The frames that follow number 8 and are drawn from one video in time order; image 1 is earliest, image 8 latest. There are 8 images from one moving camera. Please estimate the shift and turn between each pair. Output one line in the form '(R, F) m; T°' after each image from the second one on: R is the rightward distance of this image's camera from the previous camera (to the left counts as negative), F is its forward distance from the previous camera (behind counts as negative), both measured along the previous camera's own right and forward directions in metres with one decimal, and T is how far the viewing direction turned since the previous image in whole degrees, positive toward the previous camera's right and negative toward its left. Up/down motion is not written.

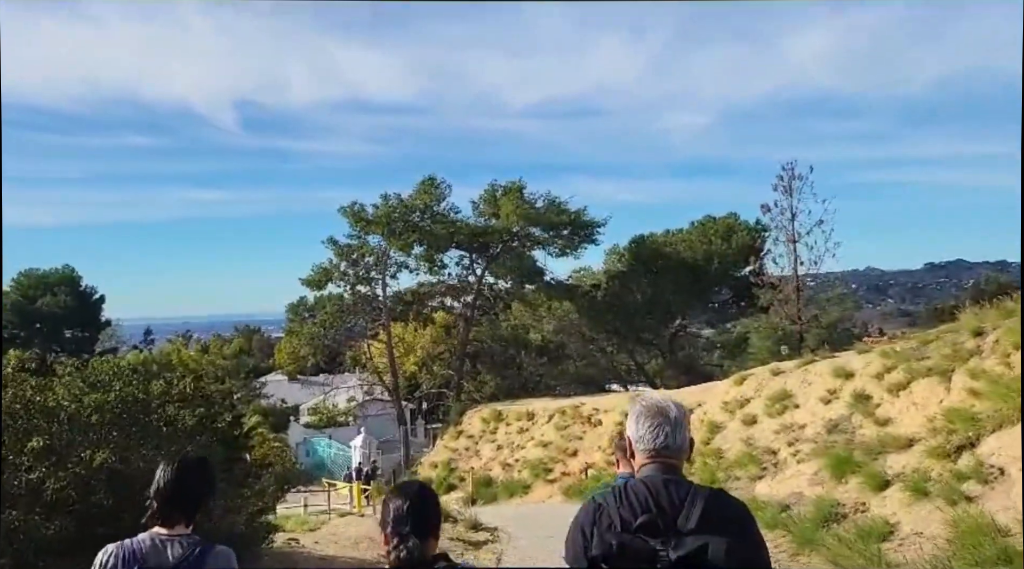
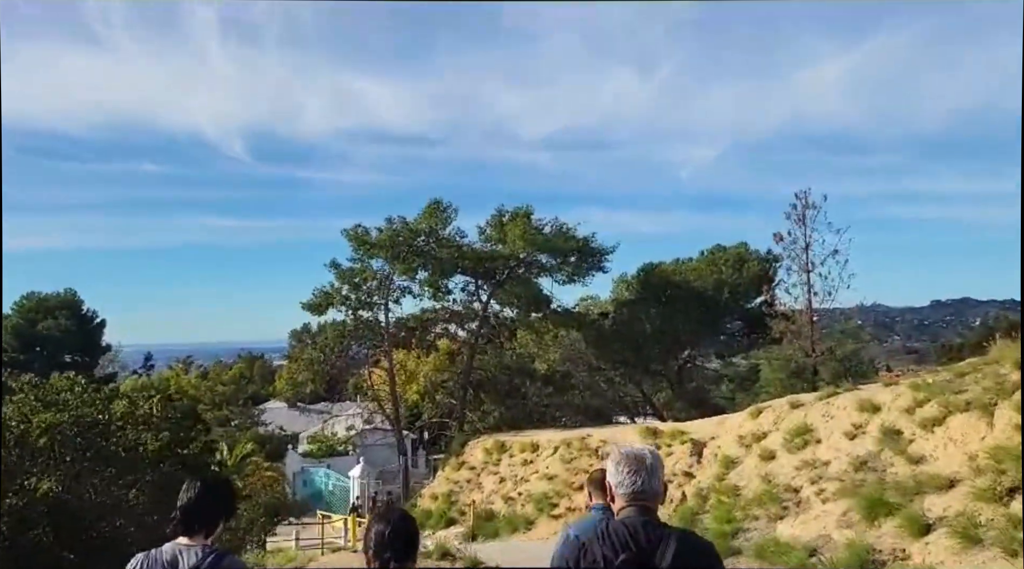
(0.0, +0.5) m; 0°
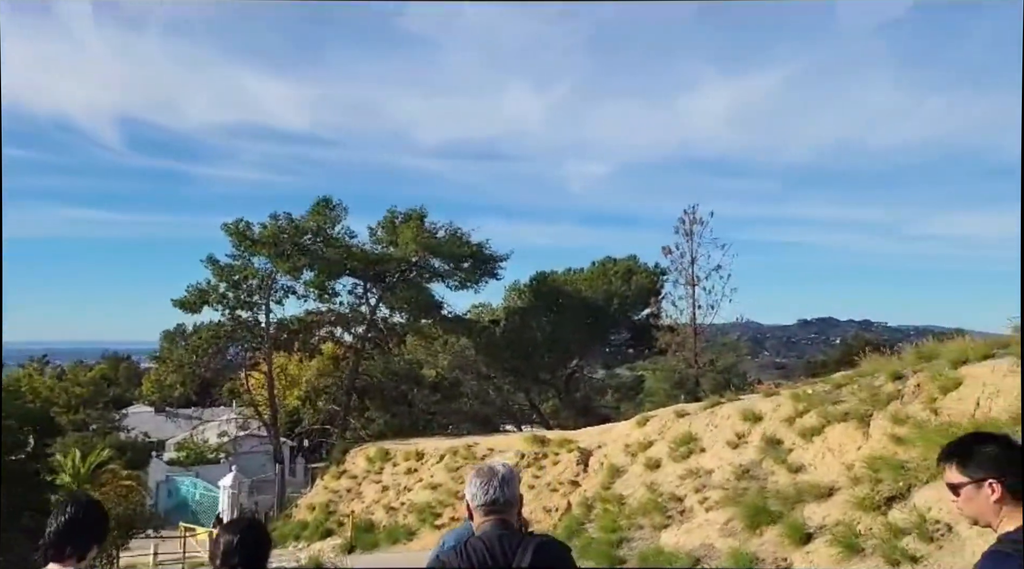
(+0.1, +0.3) m; +7°
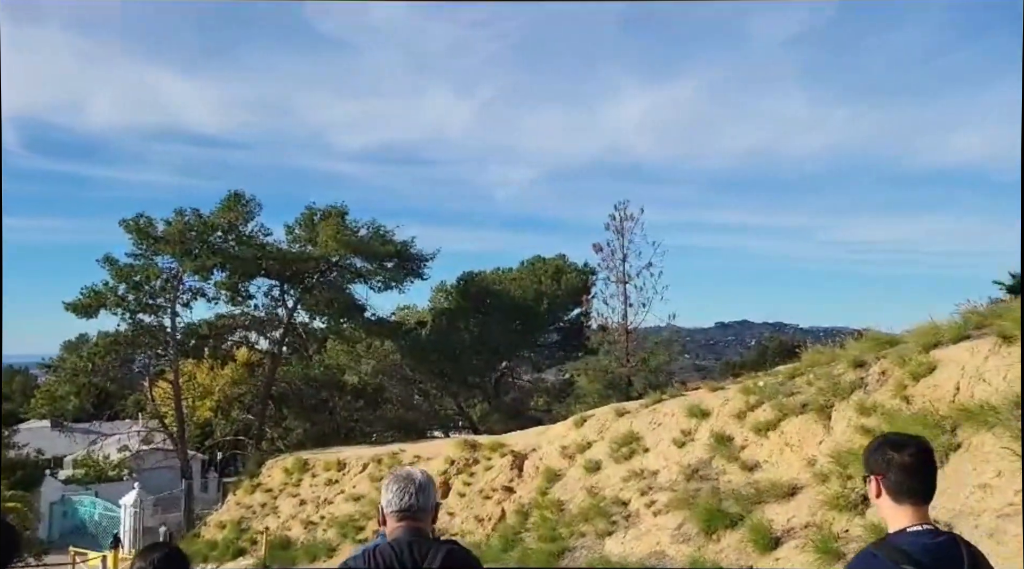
(0.0, +0.7) m; +5°
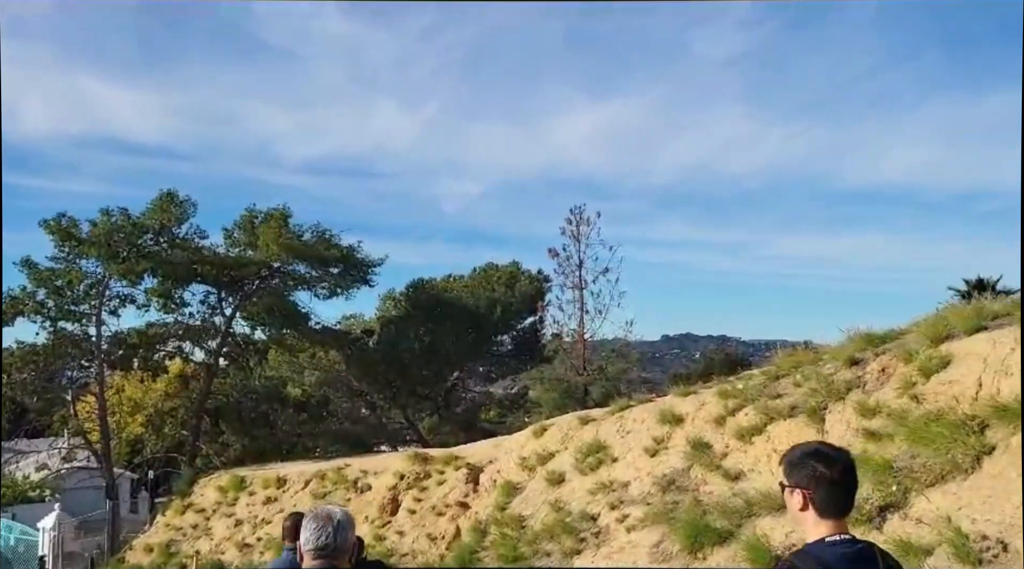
(-0.1, +0.7) m; +3°
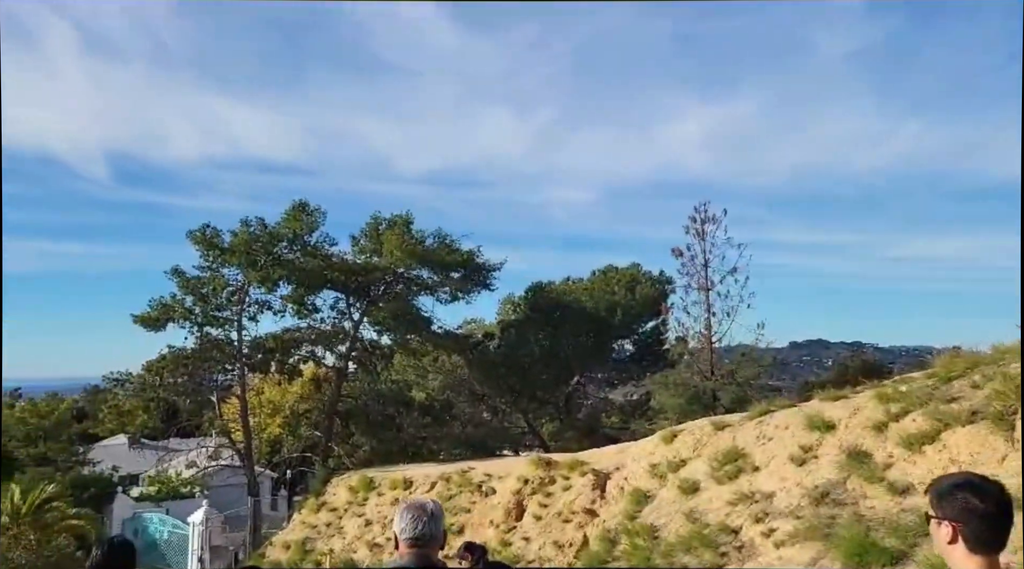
(-0.1, +0.2) m; -8°
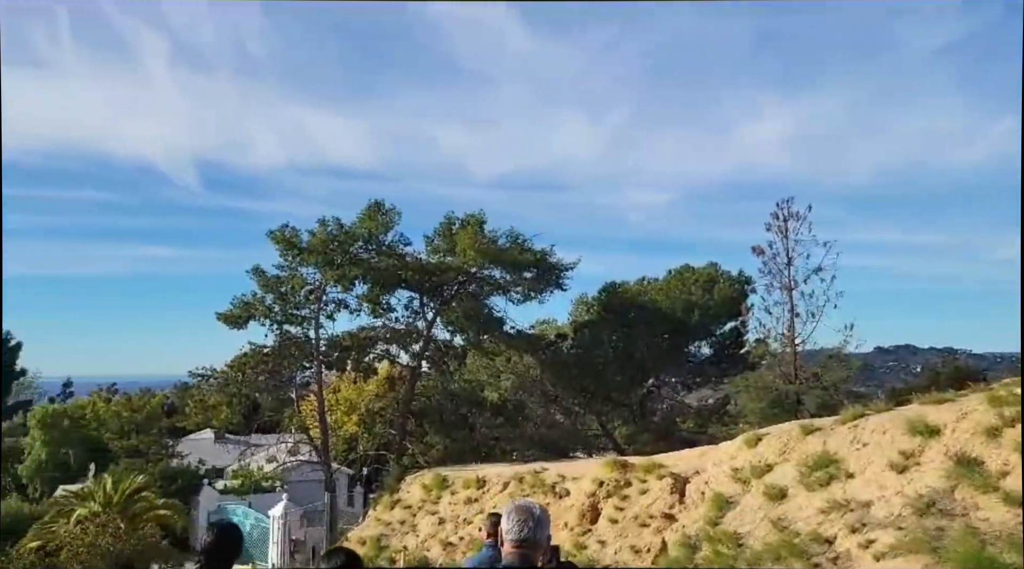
(-0.1, +0.2) m; -5°
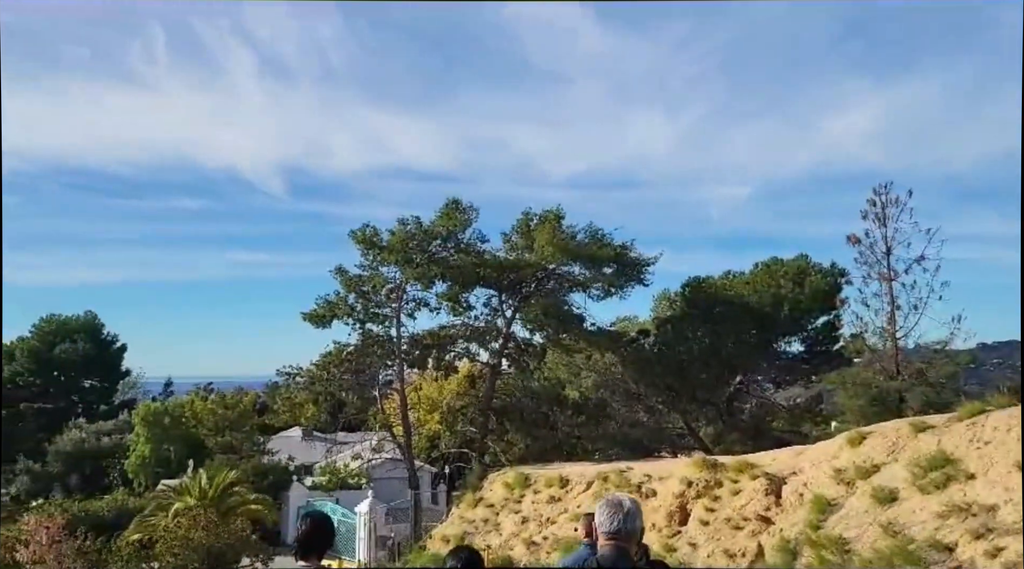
(-0.1, +0.3) m; -5°
